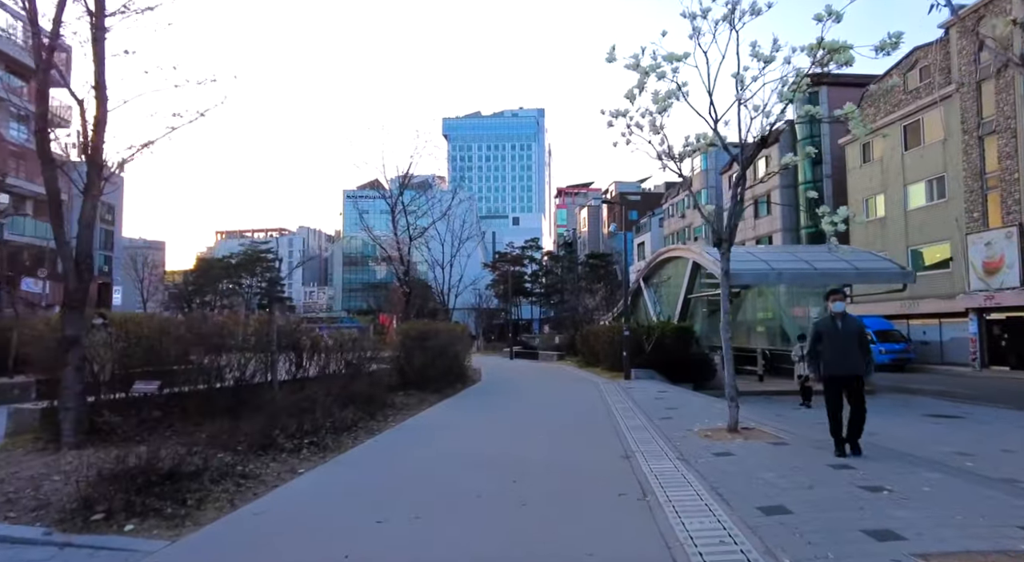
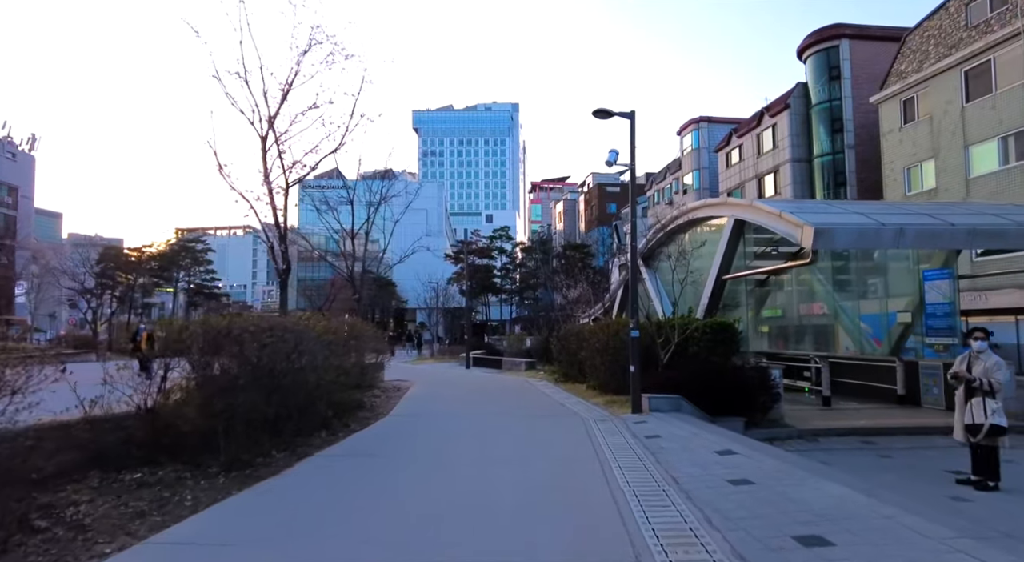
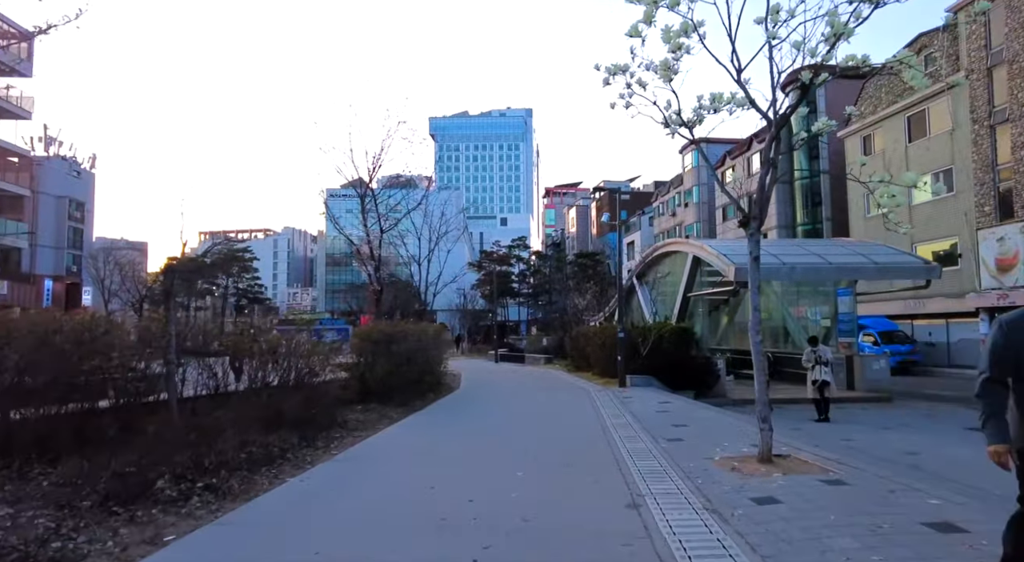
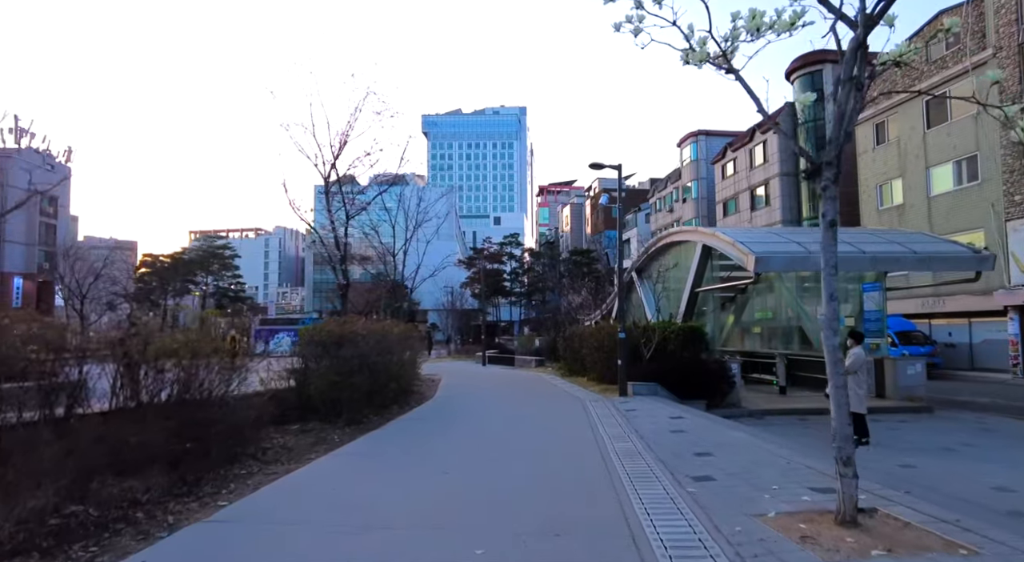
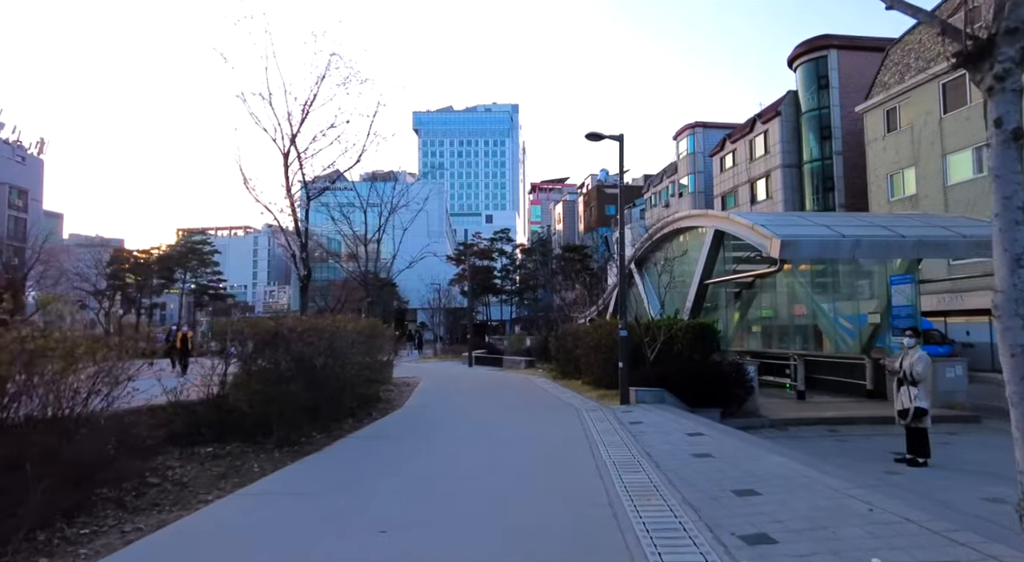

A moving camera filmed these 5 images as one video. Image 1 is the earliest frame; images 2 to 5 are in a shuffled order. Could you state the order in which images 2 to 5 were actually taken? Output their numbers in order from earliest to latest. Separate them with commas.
3, 4, 5, 2
